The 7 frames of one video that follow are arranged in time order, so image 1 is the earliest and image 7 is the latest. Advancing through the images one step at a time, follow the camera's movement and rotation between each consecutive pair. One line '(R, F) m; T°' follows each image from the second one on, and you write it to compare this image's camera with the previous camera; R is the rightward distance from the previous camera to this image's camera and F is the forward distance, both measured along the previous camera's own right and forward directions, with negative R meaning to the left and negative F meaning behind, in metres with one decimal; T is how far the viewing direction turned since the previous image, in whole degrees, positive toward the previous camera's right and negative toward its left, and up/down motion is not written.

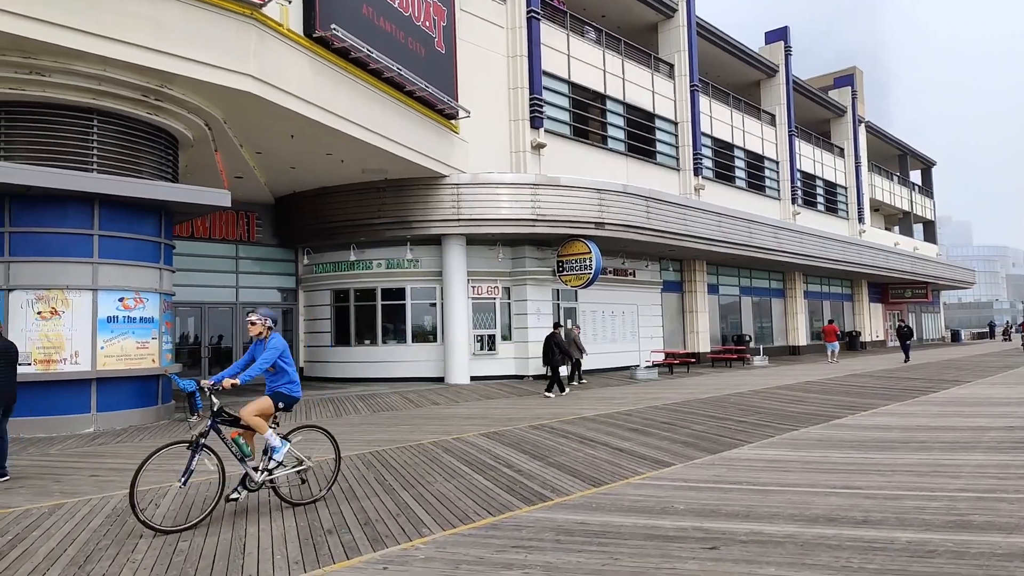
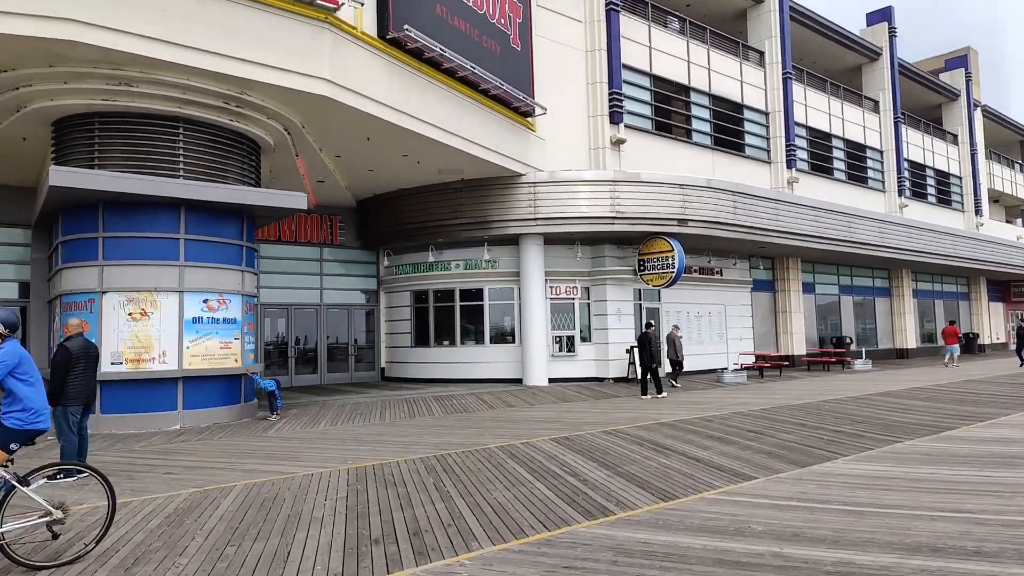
(+0.2, +0.4) m; -7°
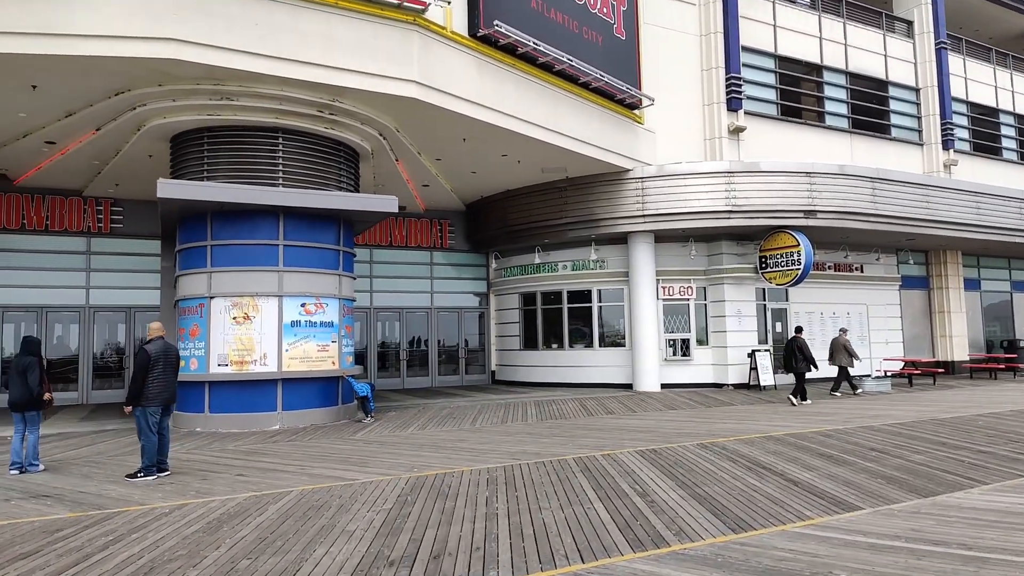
(+0.7, +0.6) m; -11°
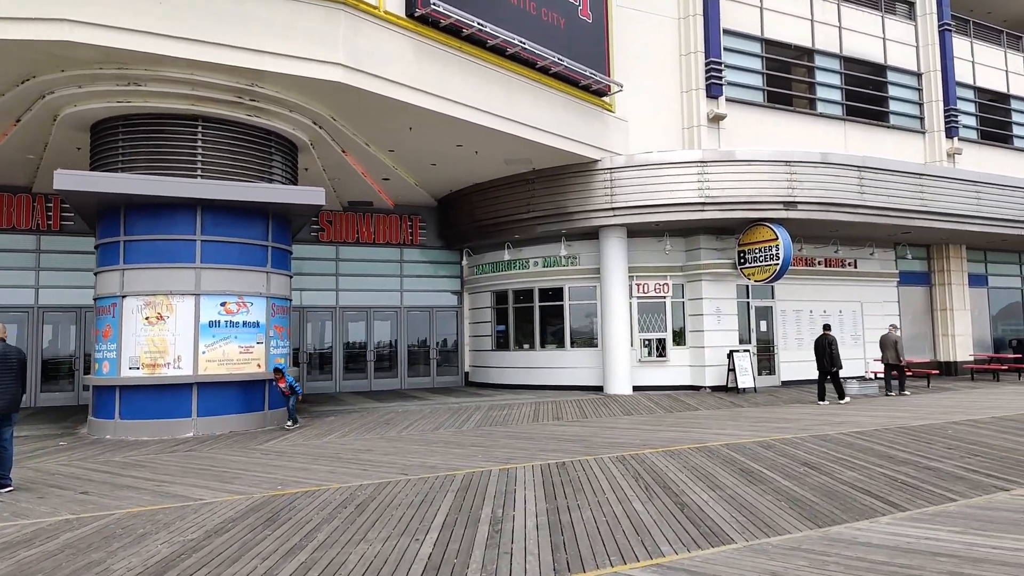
(+1.5, +0.9) m; -2°
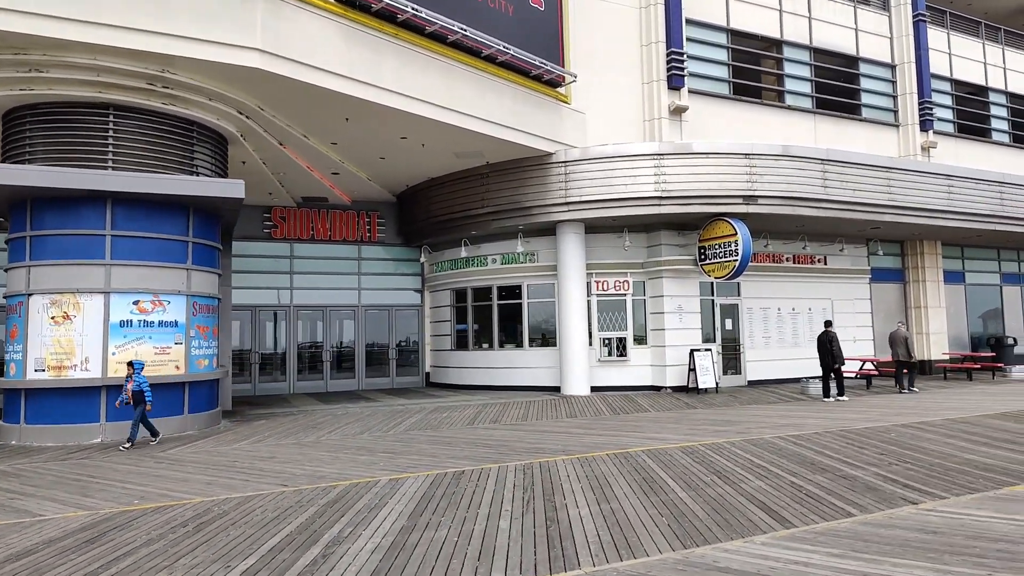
(+1.1, +0.5) m; 0°
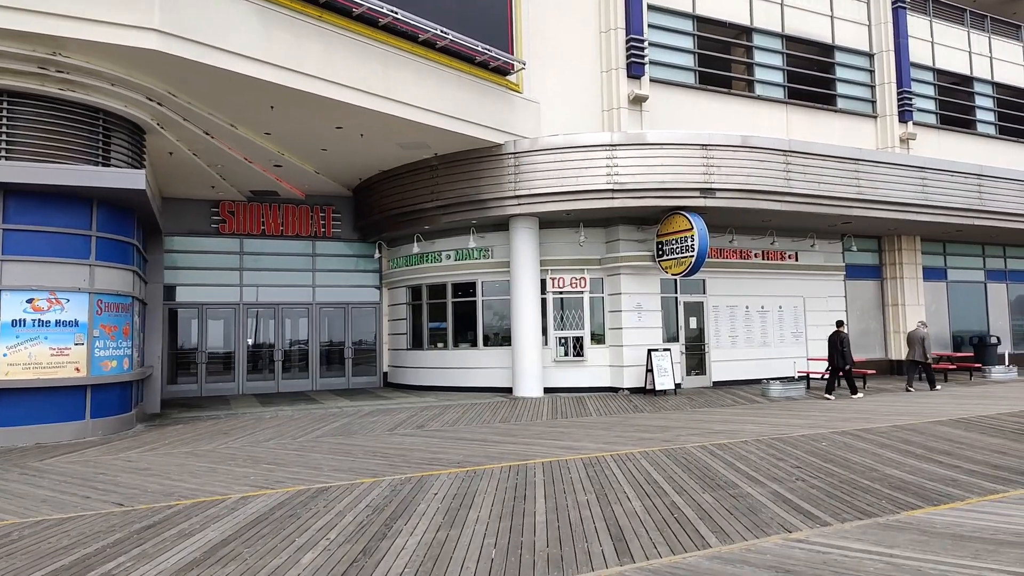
(+1.3, +0.7) m; 0°
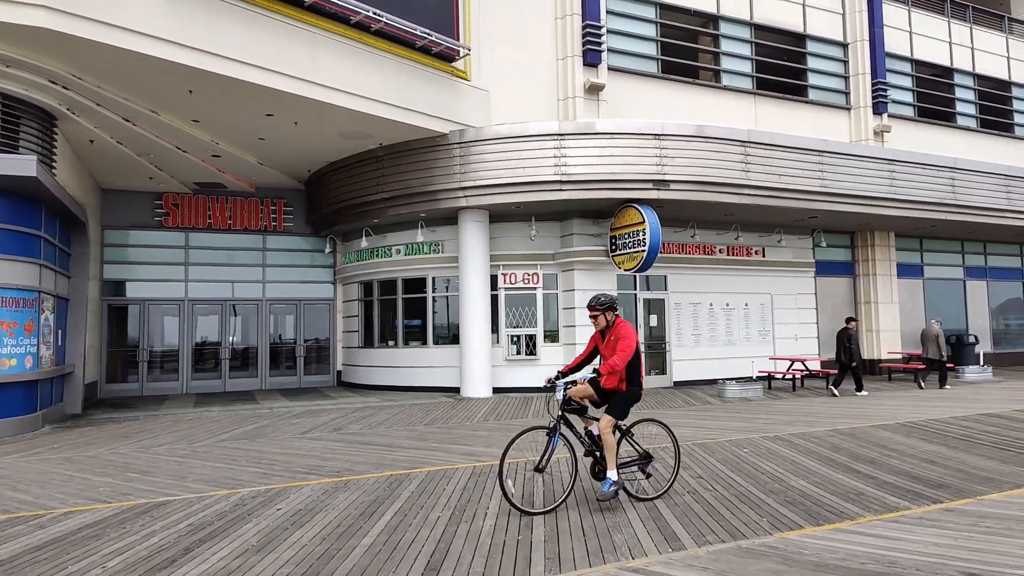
(+1.2, +0.6) m; 0°
